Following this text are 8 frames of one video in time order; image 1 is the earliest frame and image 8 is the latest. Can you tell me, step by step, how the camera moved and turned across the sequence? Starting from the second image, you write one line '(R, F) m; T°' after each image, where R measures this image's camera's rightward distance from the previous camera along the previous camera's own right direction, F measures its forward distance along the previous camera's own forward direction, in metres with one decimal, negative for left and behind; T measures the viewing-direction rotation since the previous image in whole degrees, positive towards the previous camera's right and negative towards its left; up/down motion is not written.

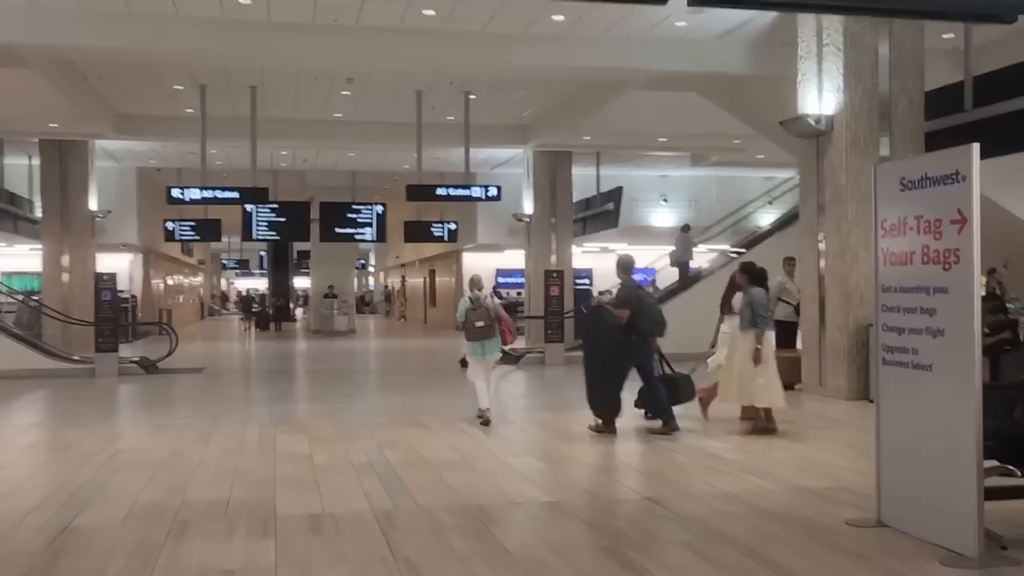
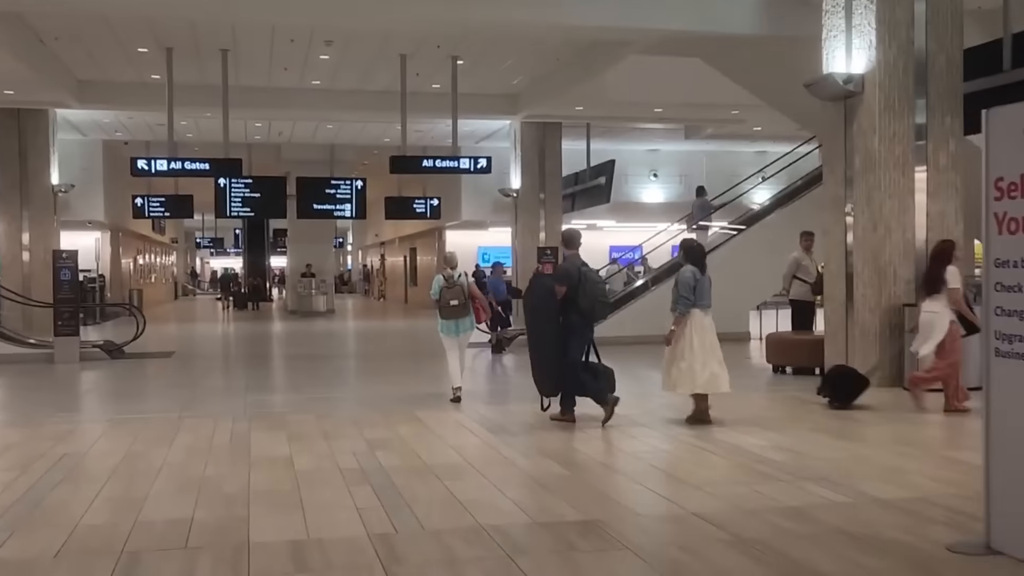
(-0.2, +0.8) m; +1°
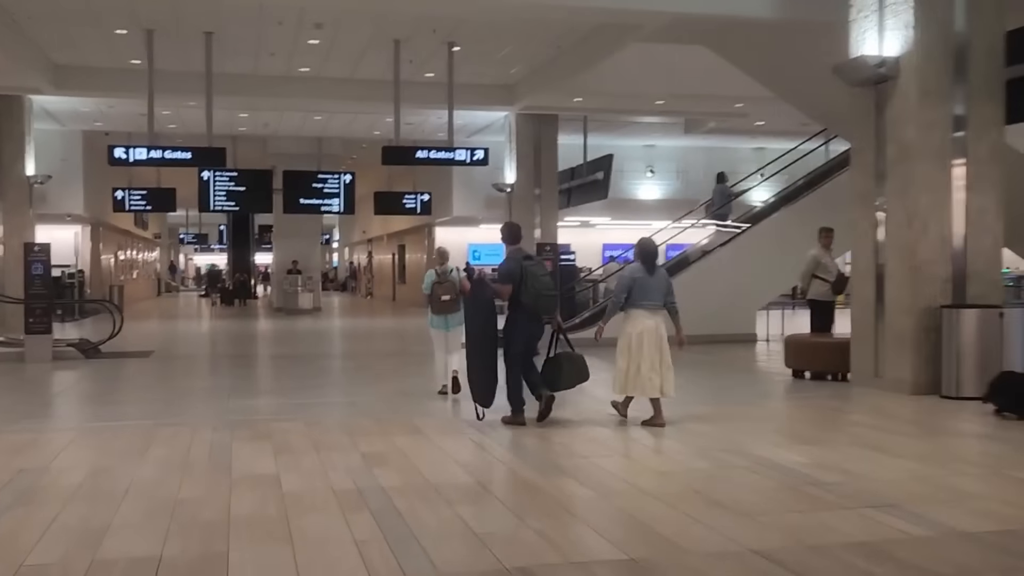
(-0.1, +0.6) m; +1°
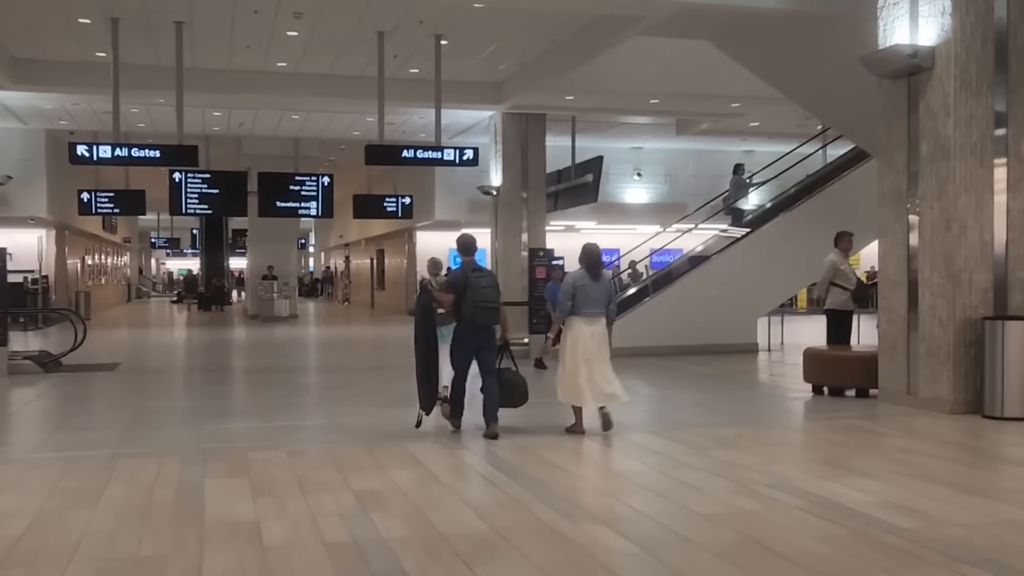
(-0.2, +0.7) m; +1°
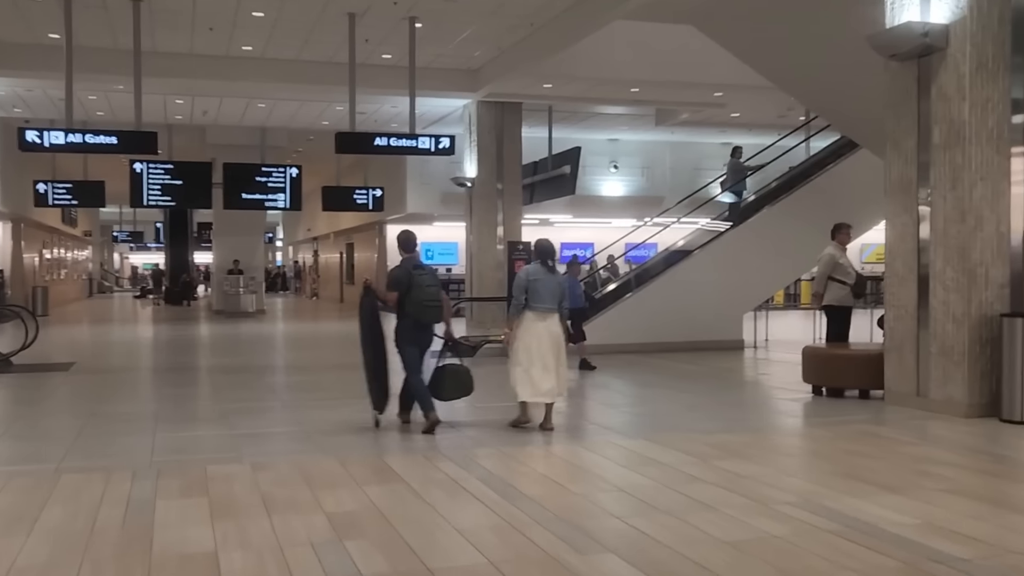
(-0.1, +0.5) m; +2°
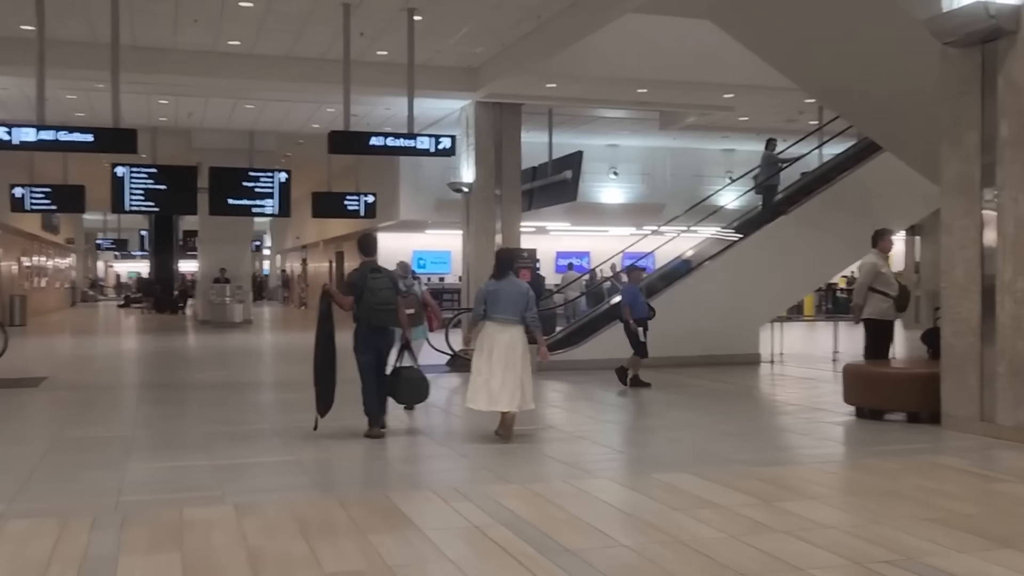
(-0.2, +0.7) m; +1°
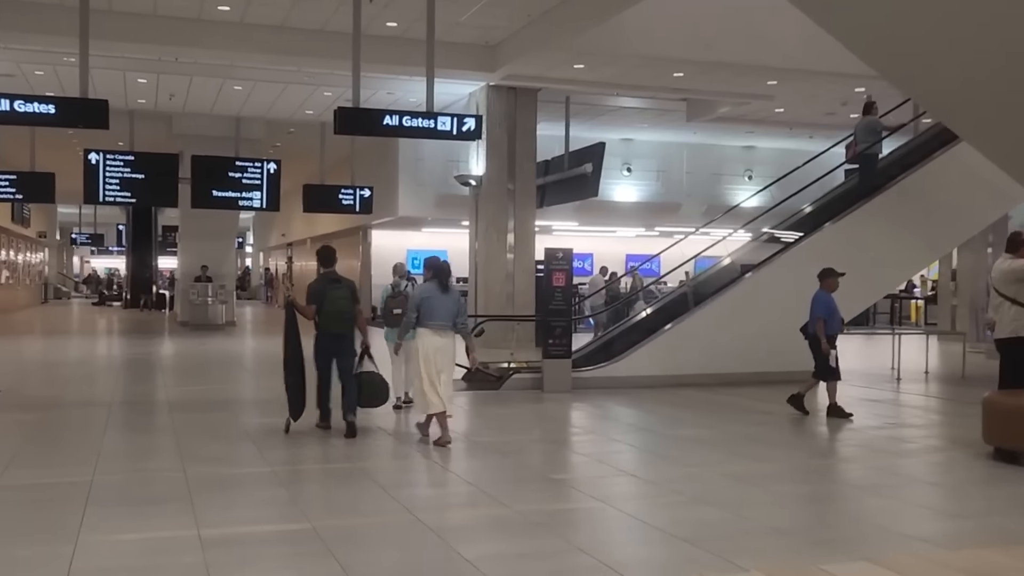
(-0.5, +1.4) m; +1°
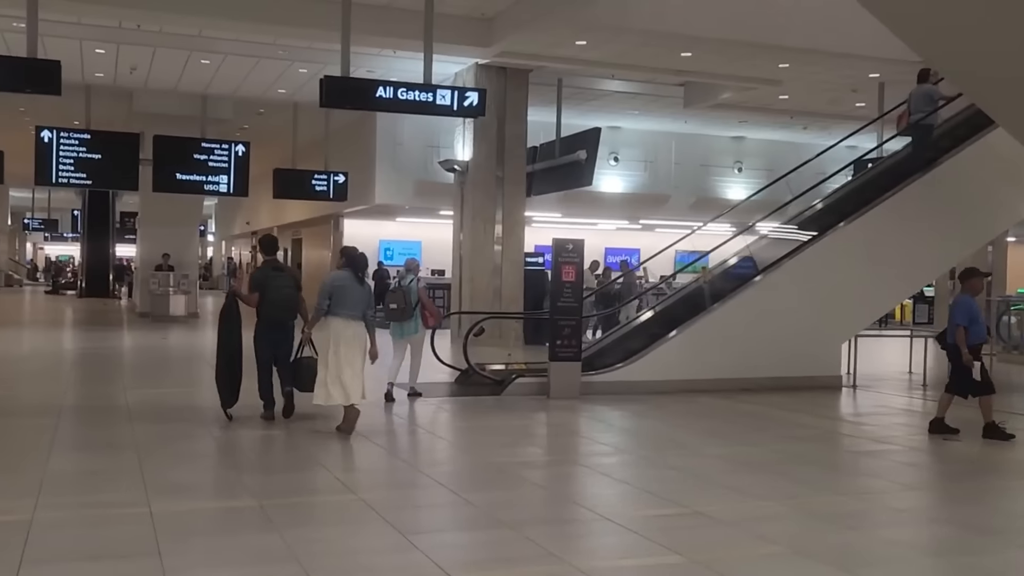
(-0.3, +0.9) m; +2°
